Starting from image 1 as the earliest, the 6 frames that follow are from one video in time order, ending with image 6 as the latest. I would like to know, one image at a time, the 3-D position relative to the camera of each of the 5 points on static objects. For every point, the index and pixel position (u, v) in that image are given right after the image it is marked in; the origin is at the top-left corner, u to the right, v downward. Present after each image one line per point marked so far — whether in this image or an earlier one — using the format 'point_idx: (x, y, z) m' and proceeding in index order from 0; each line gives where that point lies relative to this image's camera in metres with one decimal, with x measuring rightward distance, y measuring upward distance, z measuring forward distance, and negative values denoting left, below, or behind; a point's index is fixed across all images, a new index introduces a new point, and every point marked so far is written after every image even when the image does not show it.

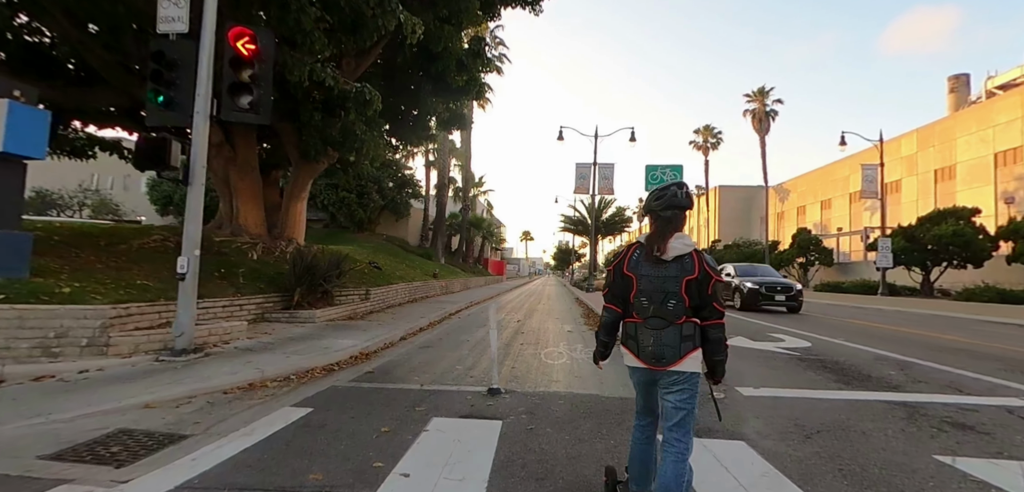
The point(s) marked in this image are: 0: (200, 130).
0: (-5.2, +1.9, +7.5) m
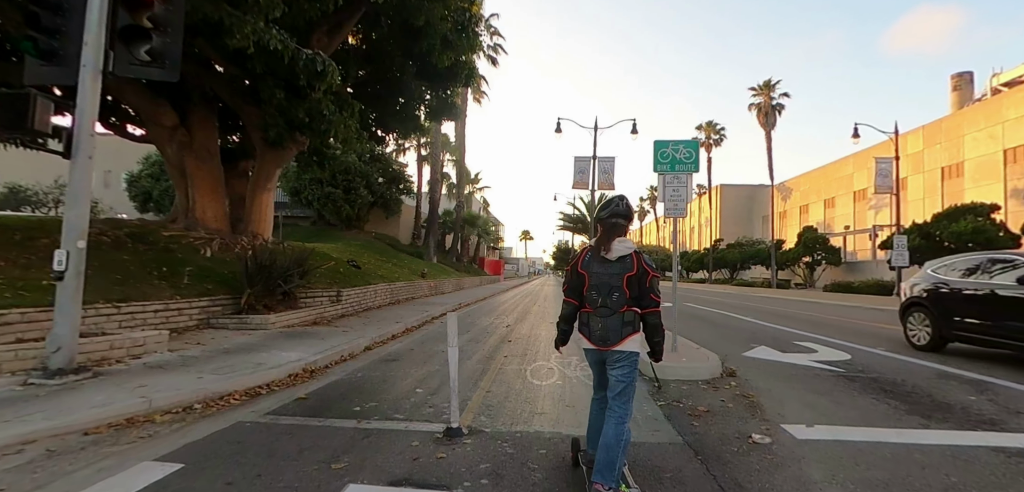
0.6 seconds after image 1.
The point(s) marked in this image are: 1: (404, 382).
0: (-5.5, +2.0, +5.9) m
1: (-1.6, -2.0, +6.6) m
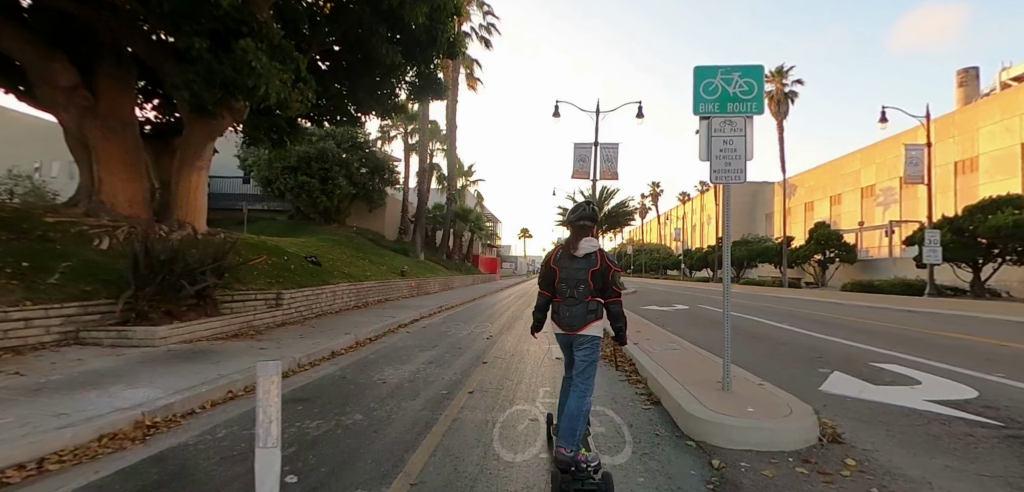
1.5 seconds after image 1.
0: (-5.9, +2.2, +3.2) m
1: (-2.0, -1.8, +4.0) m
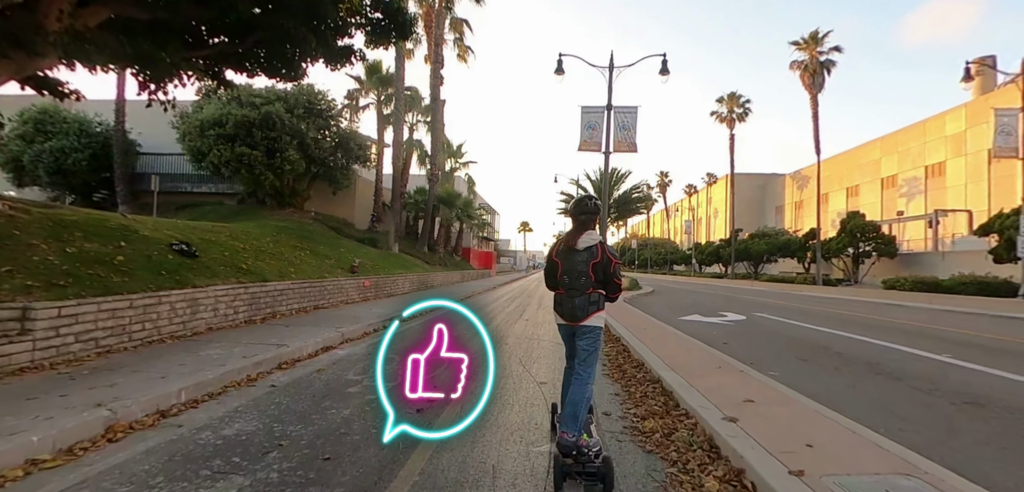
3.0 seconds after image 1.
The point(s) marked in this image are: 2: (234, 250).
0: (-6.4, +2.5, -1.9) m
1: (-2.4, -1.5, -1.1) m
2: (-7.2, -0.1, +11.7) m
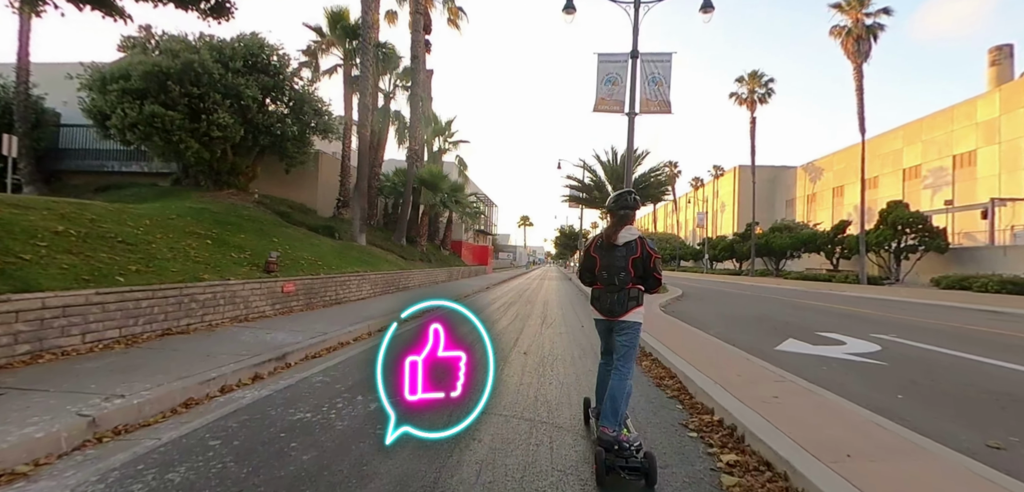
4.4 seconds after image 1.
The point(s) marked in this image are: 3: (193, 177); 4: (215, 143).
0: (-6.5, +2.7, -6.7) m
1: (-2.6, -1.4, -5.9) m
2: (-7.3, +0.2, +7.0) m
3: (-13.6, +2.9, +19.1) m
4: (-11.2, +3.9, +17.0) m
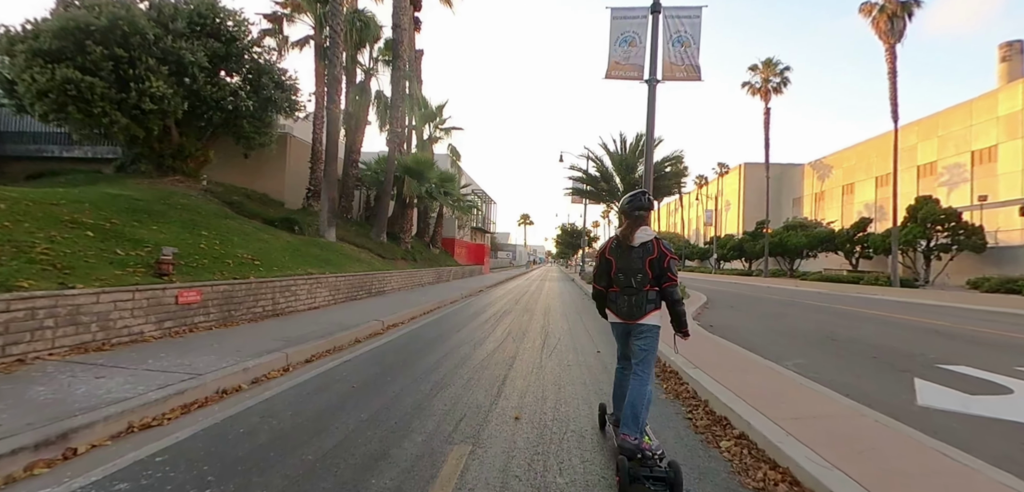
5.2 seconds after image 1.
0: (-6.7, +2.7, -9.5) m
1: (-2.8, -1.3, -8.7) m
2: (-7.5, +0.3, +4.2) m
3: (-13.7, +3.1, +16.3) m
4: (-11.3, +4.0, +14.2) m
